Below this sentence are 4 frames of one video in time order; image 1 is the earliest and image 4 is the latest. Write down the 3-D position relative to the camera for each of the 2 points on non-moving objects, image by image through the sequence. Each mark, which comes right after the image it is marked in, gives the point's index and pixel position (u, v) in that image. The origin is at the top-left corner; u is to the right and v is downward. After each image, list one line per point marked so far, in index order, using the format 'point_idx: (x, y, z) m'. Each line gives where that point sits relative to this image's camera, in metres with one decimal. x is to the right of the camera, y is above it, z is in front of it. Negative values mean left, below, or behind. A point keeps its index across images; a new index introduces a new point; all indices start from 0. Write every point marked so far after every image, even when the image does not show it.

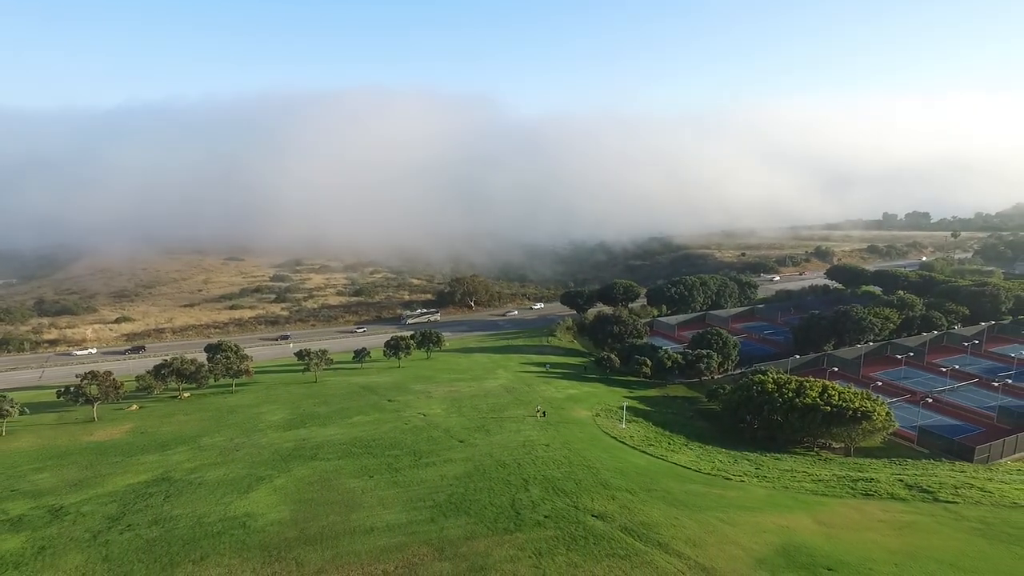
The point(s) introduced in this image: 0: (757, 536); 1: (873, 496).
0: (+6.9, -6.9, +15.7) m
1: (+12.2, -7.0, +18.9) m
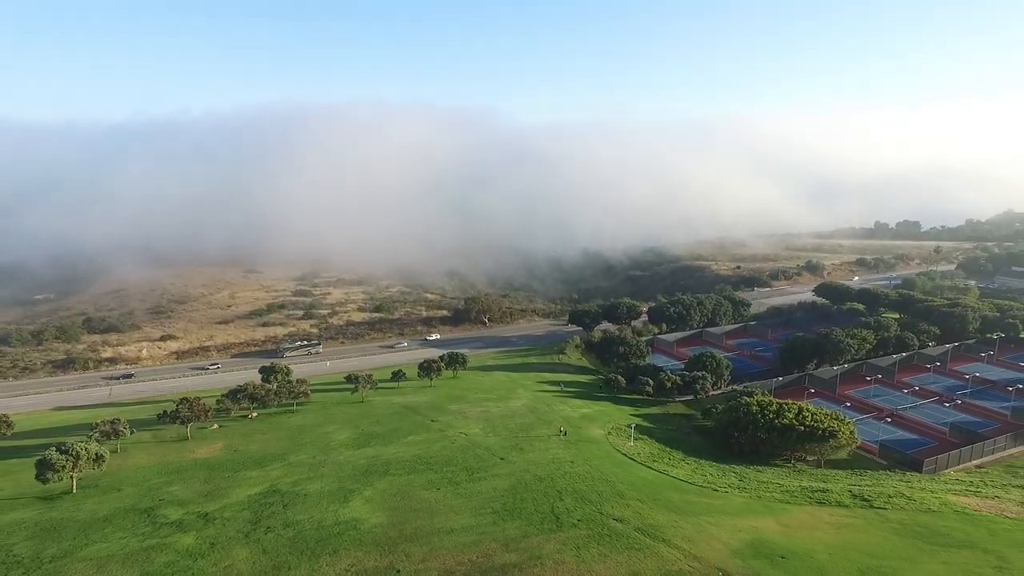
0: (+8.5, -9.4, +21.5) m
1: (+13.8, -9.5, +24.7) m
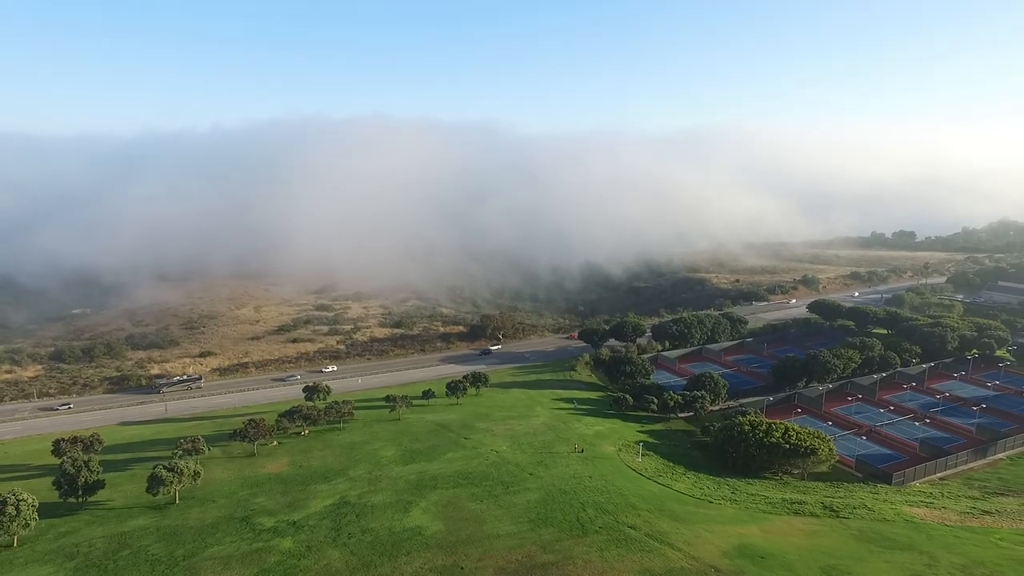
0: (+10.2, -12.0, +26.9) m
1: (+15.5, -12.1, +30.0) m
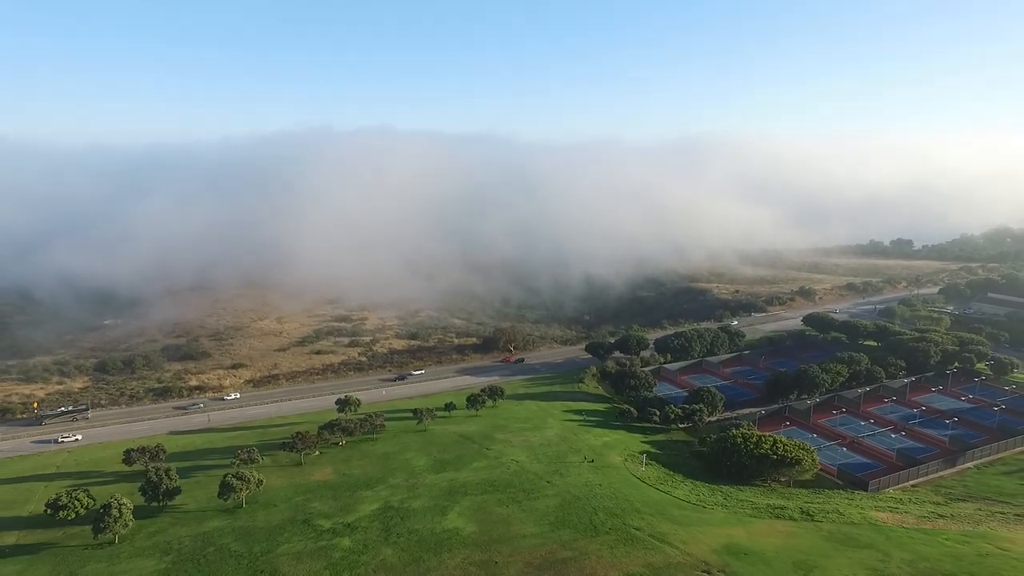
0: (+11.6, -14.3, +31.9) m
1: (+16.9, -14.4, +35.0) m
